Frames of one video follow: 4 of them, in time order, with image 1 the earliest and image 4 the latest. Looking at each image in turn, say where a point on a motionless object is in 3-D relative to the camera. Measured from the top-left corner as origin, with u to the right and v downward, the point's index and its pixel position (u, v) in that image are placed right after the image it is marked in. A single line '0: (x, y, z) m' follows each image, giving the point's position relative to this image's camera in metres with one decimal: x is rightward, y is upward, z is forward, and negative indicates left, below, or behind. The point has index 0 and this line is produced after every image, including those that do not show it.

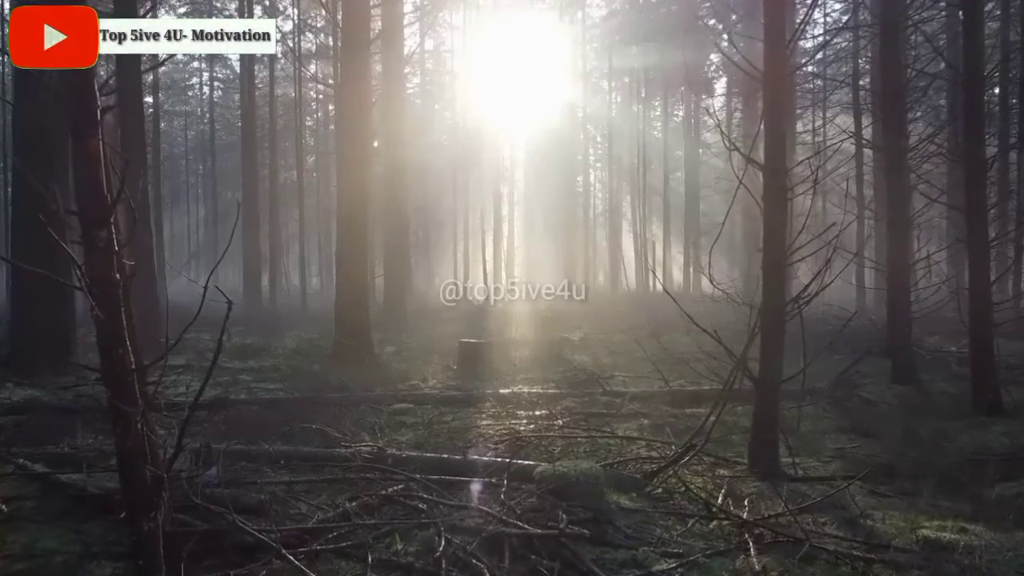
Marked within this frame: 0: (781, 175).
0: (+2.0, +0.8, +5.8) m
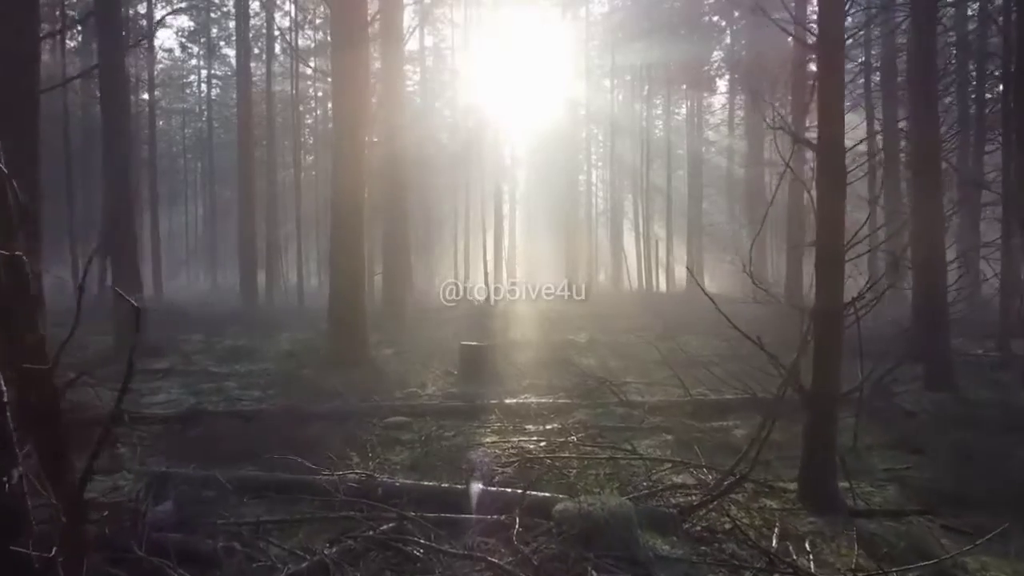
0: (+2.1, +0.8, +5.0) m
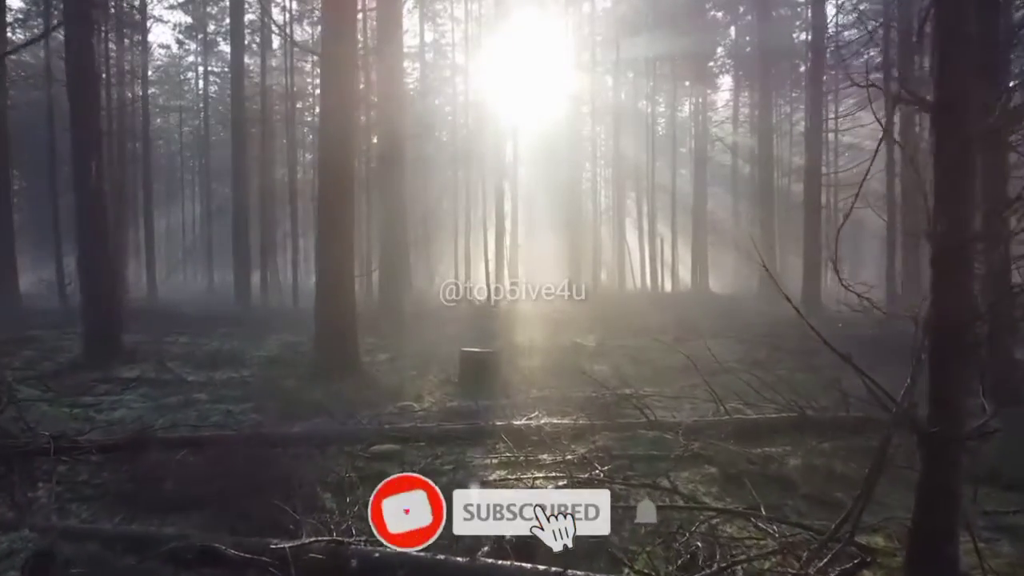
0: (+2.1, +0.8, +3.7) m
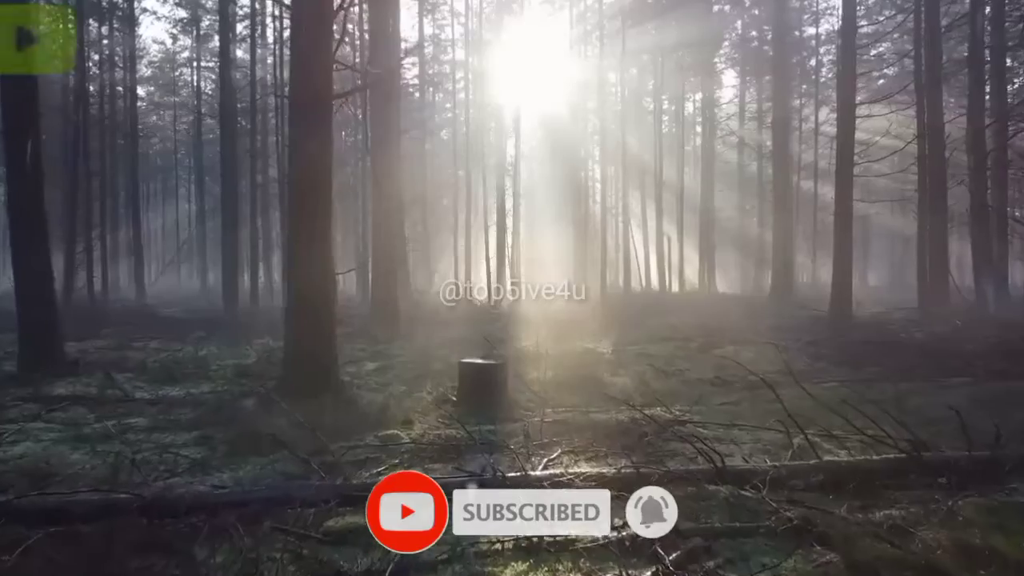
0: (+2.3, +0.8, +1.8) m
